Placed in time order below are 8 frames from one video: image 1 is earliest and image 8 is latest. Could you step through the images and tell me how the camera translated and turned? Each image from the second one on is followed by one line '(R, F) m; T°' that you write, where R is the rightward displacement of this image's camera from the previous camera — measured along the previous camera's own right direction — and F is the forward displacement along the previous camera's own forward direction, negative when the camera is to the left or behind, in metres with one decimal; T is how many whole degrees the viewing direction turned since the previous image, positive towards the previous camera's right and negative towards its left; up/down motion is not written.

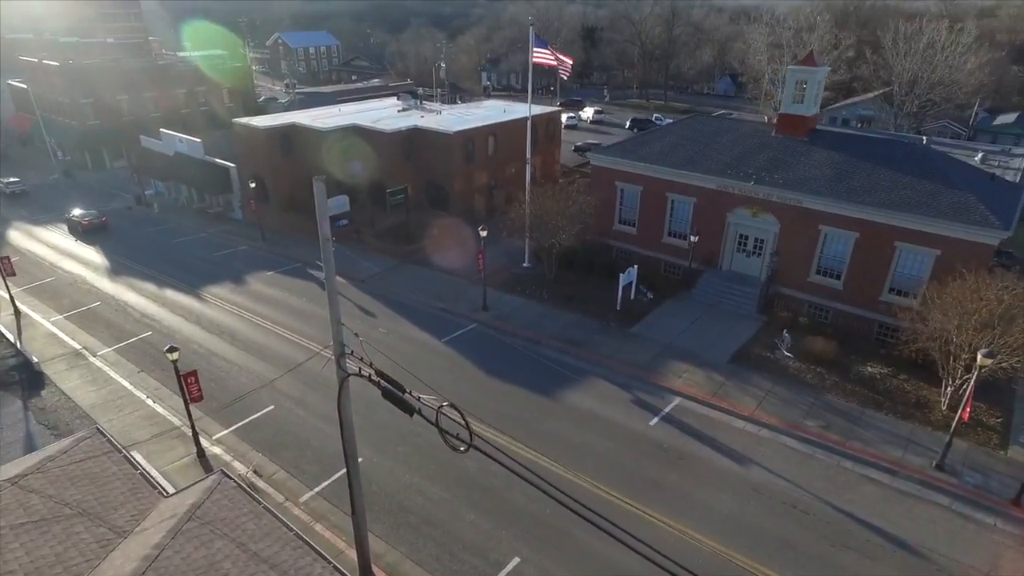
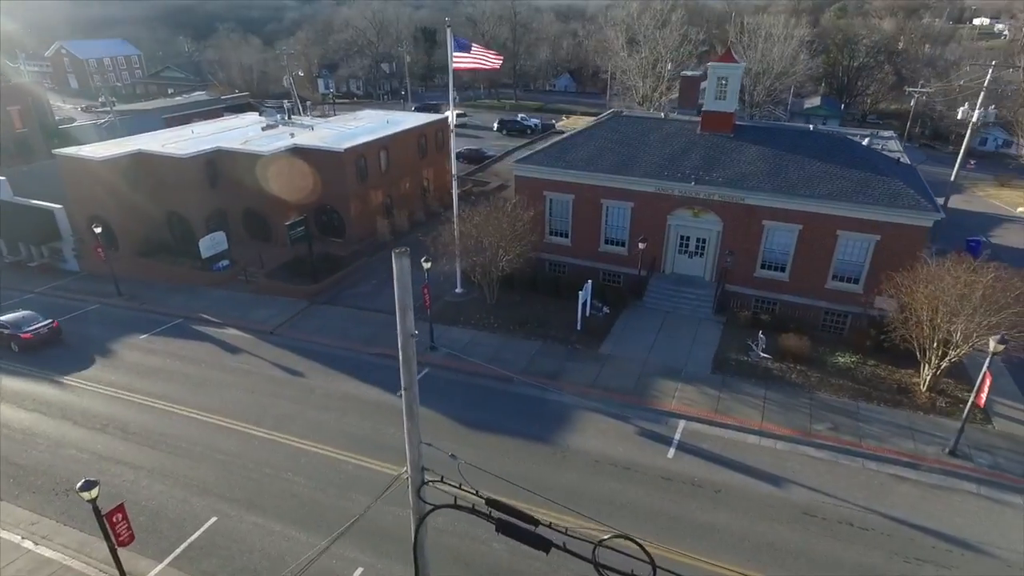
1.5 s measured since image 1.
(-3.2, +2.6) m; +14°
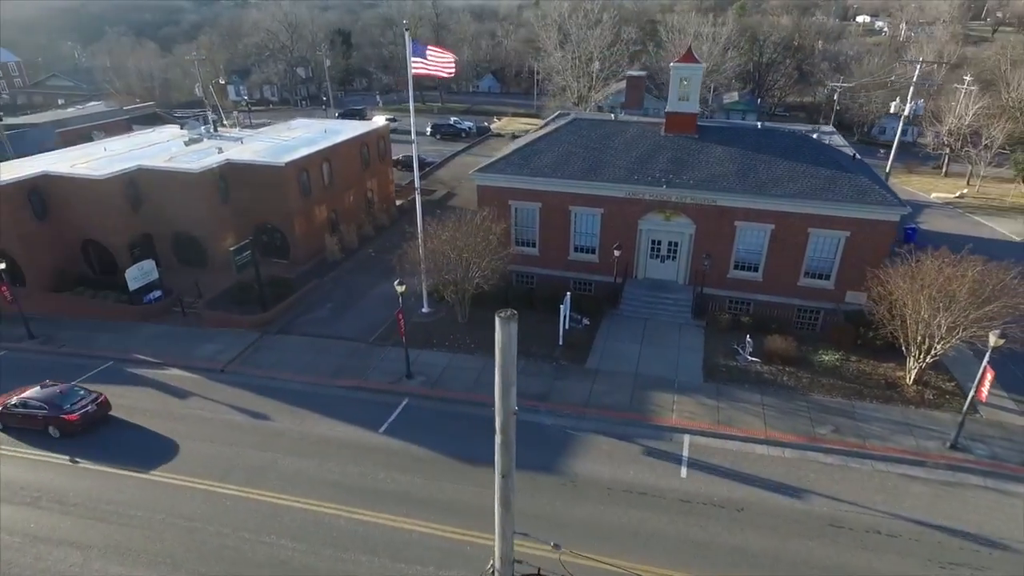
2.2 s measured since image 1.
(-1.6, +1.2) m; +7°
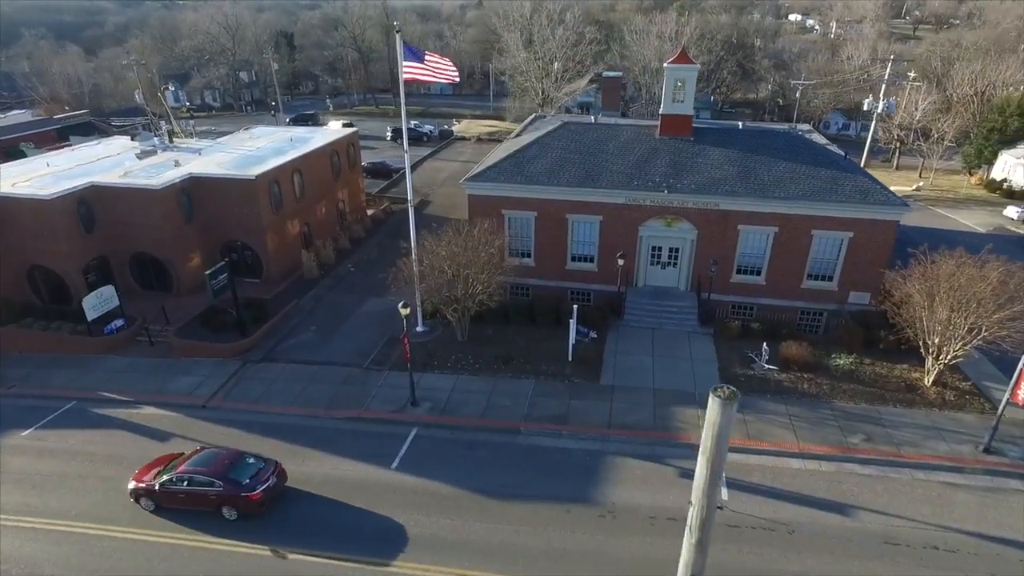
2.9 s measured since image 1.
(-1.6, +1.1) m; +5°
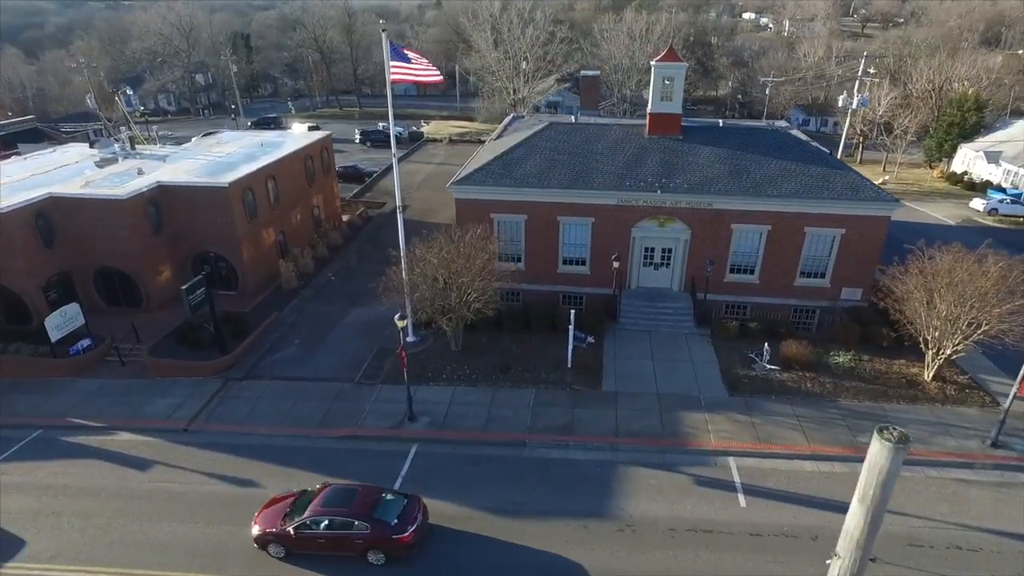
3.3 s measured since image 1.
(-0.9, +0.6) m; +3°
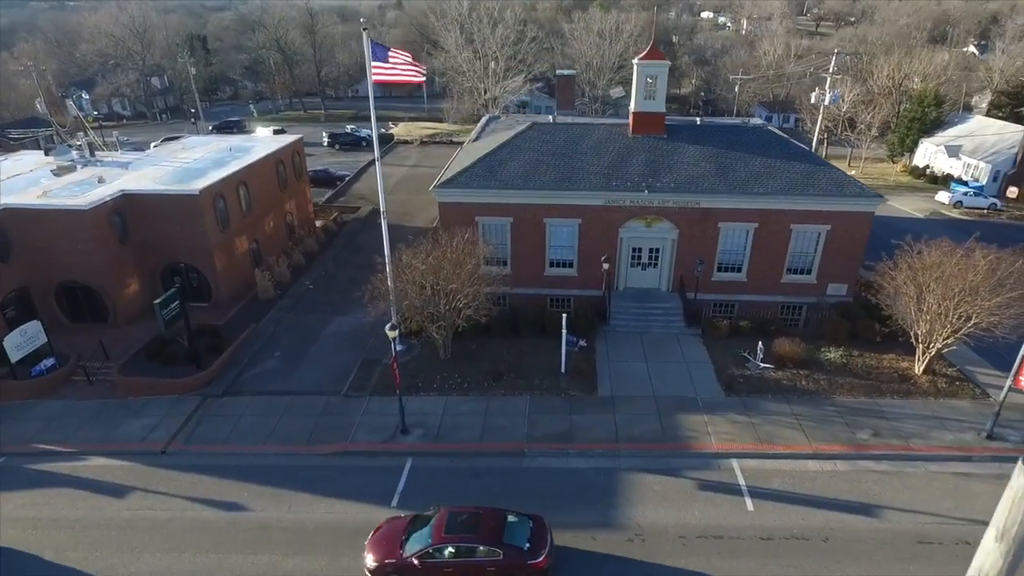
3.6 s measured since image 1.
(-0.7, +0.5) m; +3°
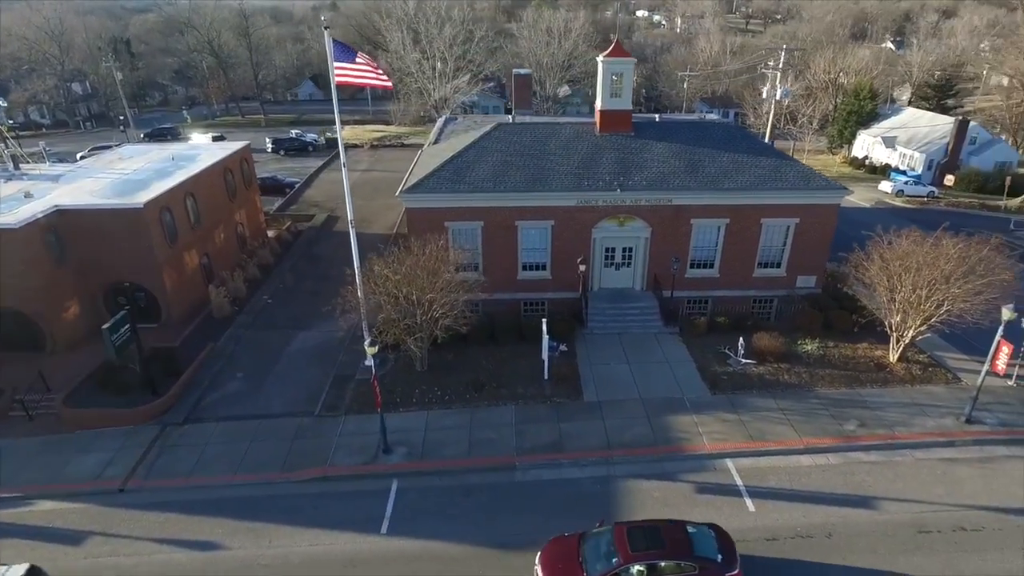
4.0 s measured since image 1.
(-0.8, +0.6) m; +5°
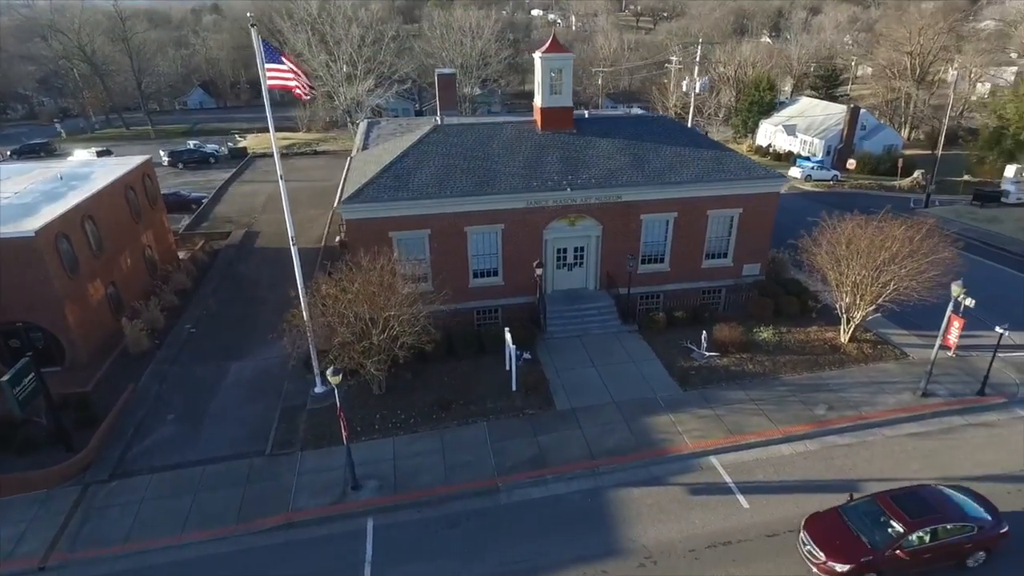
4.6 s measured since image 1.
(-1.3, +0.9) m; +8°
